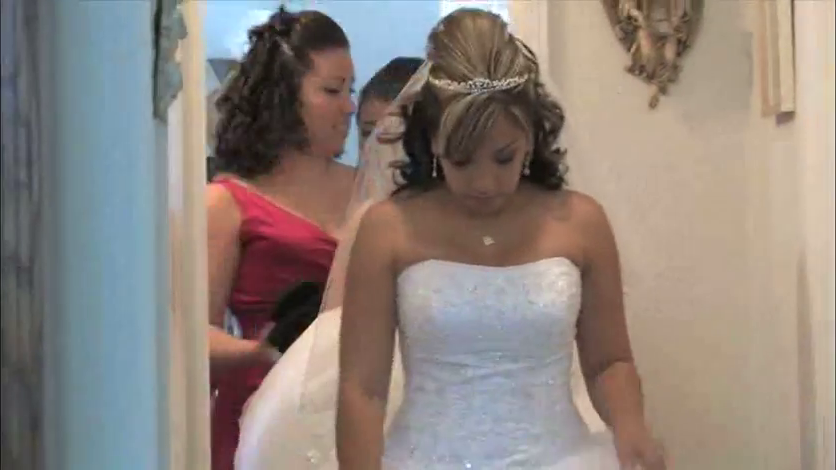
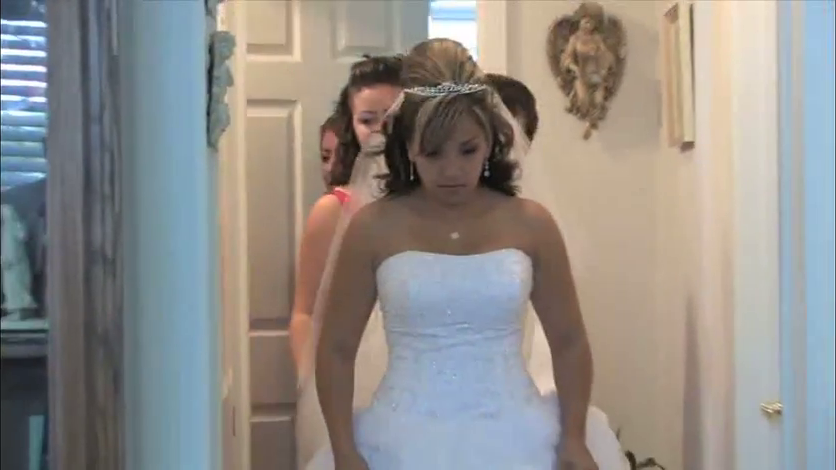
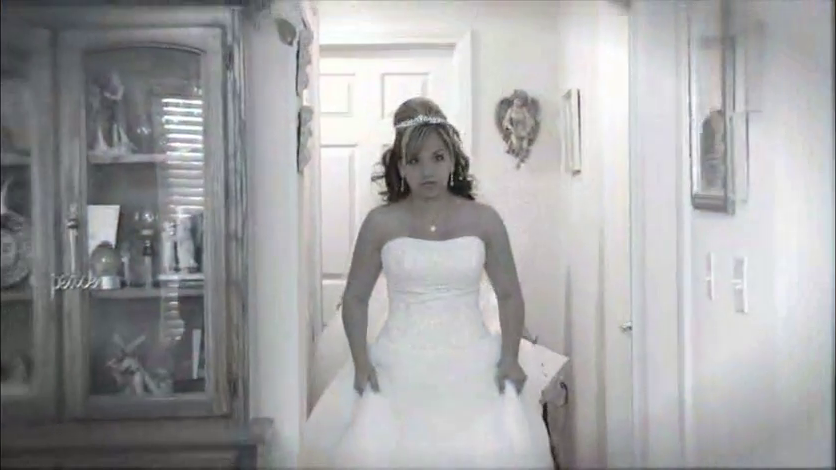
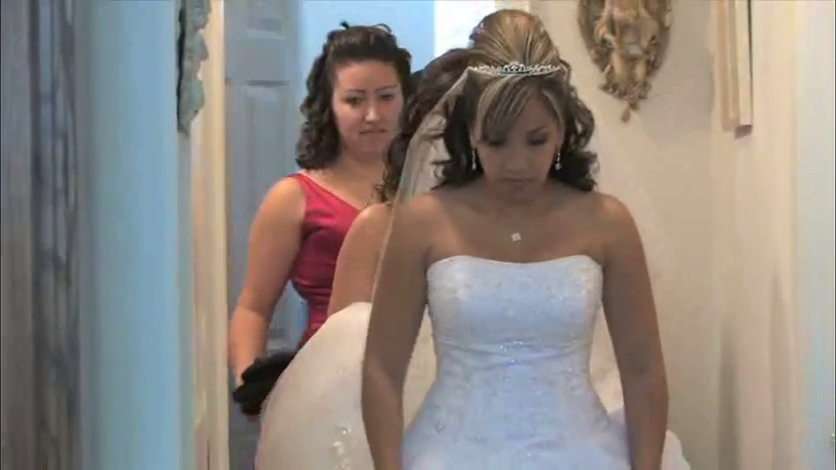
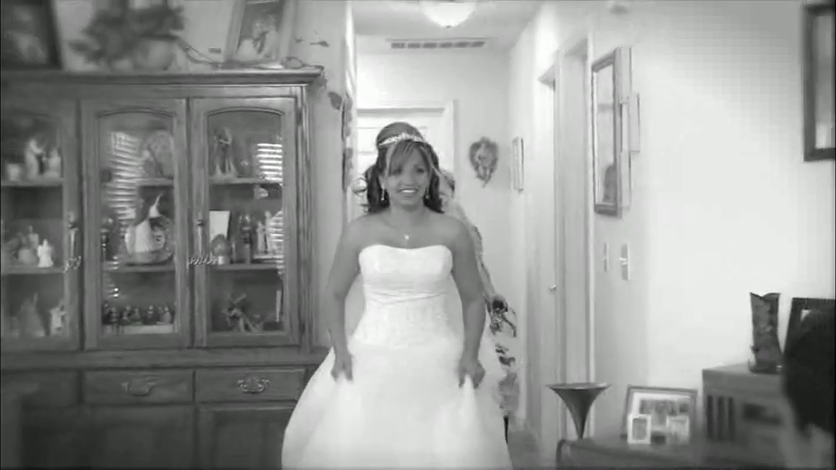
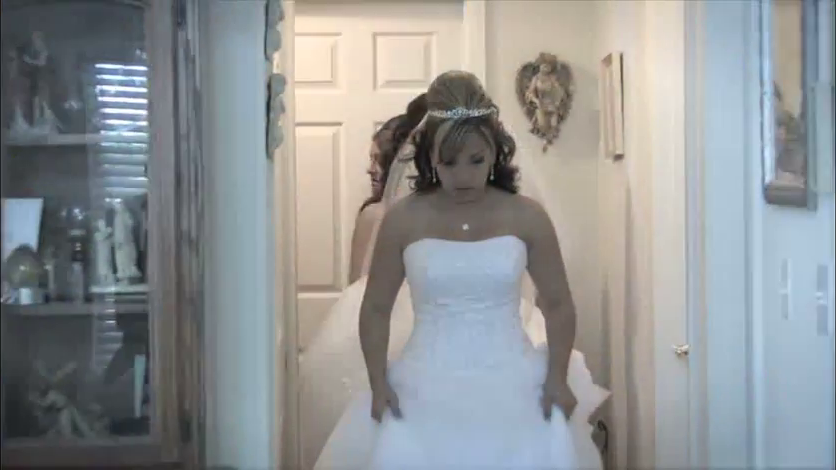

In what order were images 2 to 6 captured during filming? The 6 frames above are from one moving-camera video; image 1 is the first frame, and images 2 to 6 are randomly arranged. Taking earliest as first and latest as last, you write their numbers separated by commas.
4, 2, 6, 3, 5
